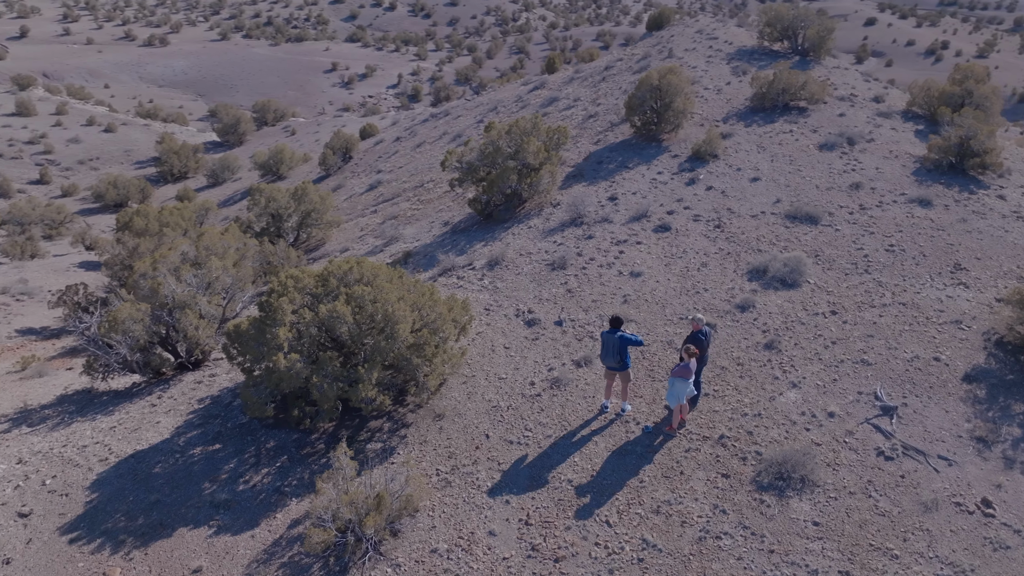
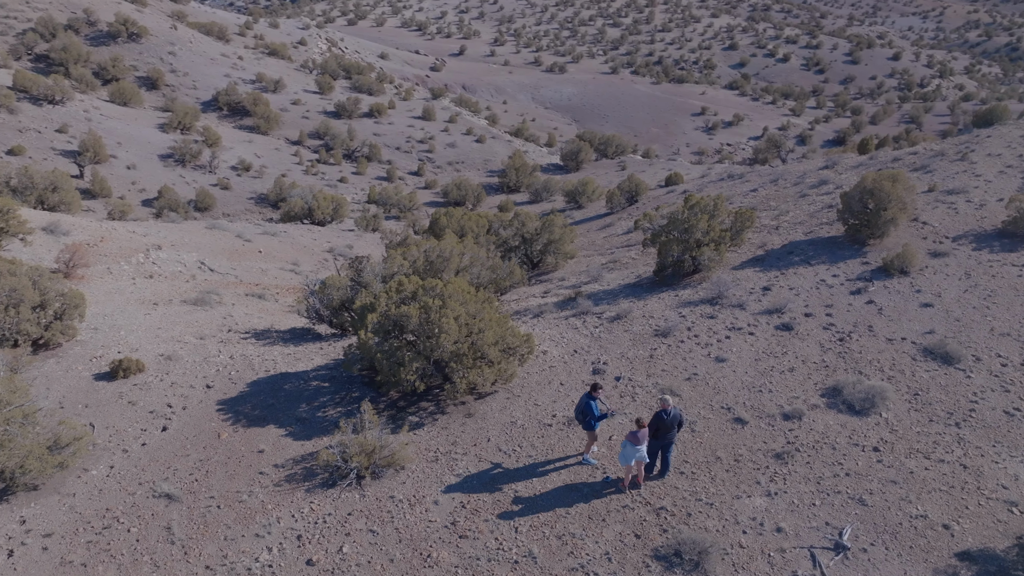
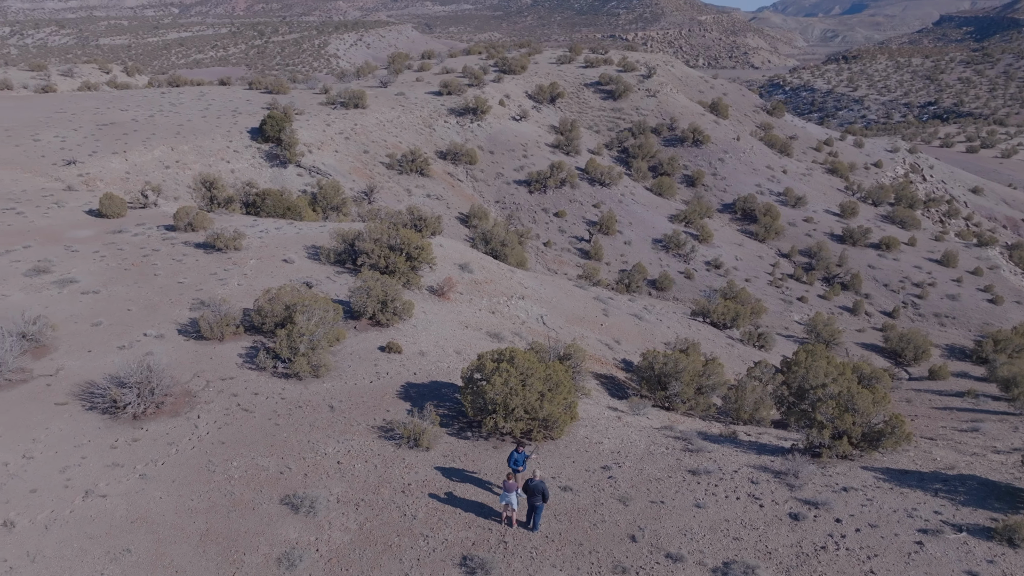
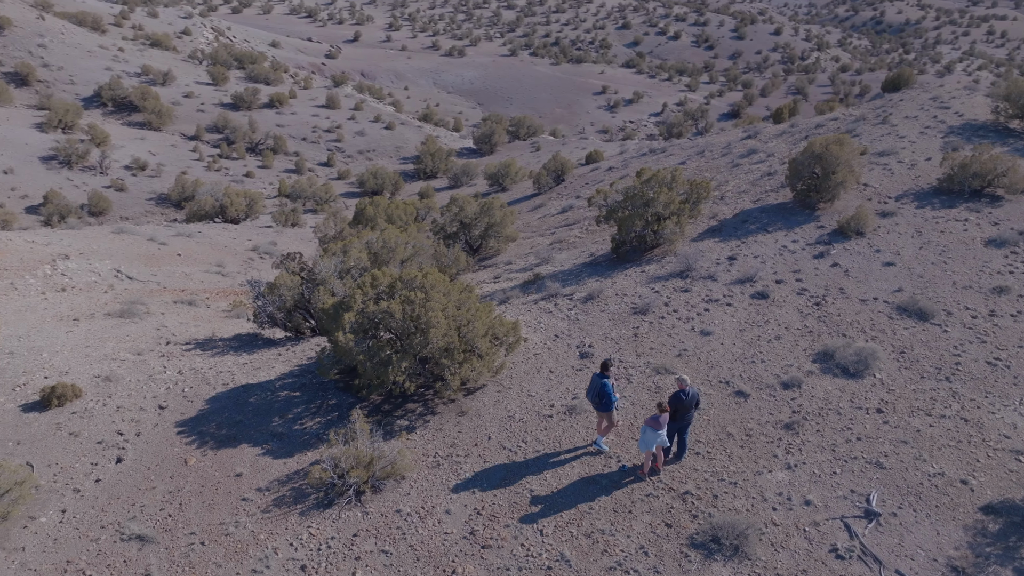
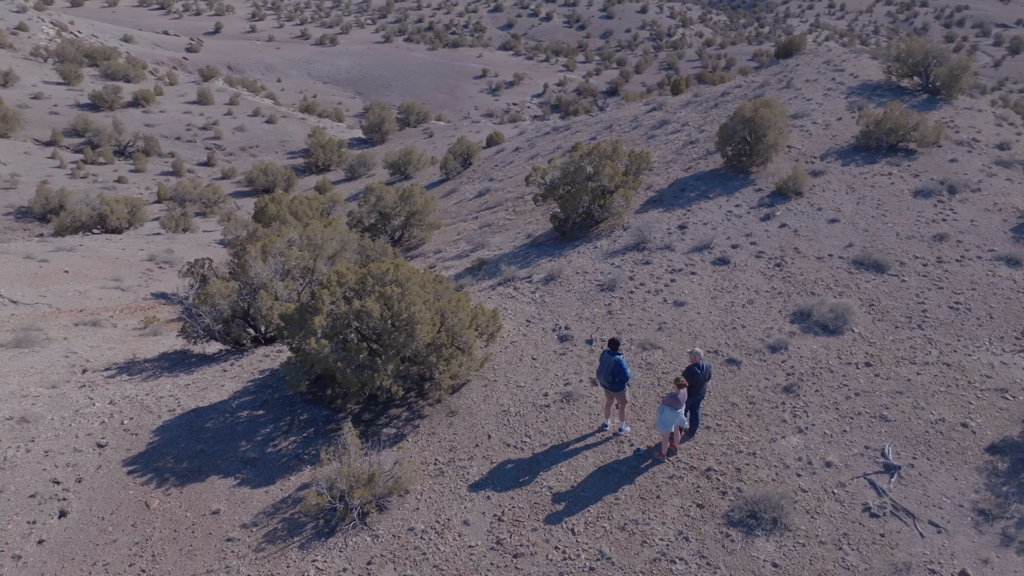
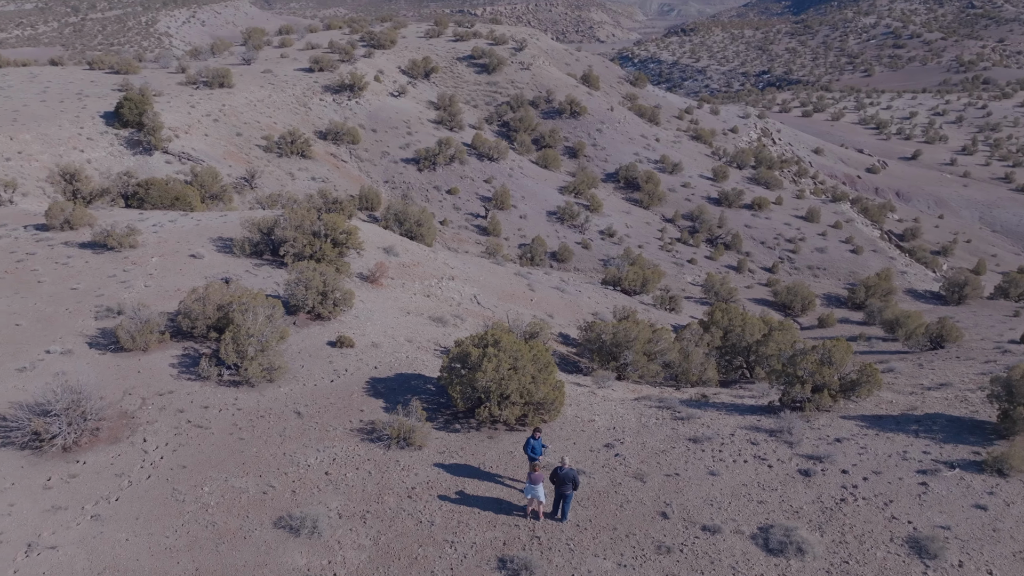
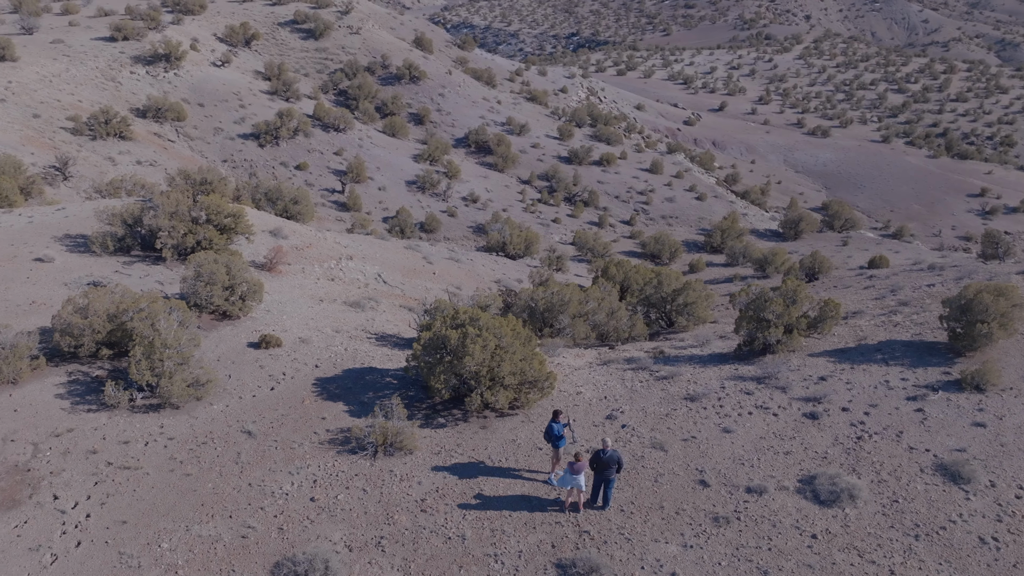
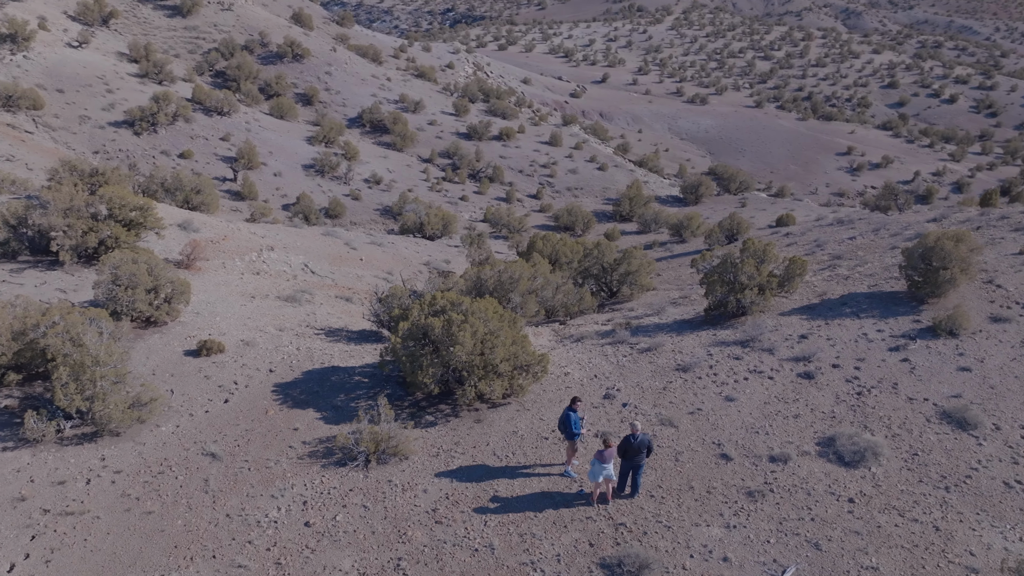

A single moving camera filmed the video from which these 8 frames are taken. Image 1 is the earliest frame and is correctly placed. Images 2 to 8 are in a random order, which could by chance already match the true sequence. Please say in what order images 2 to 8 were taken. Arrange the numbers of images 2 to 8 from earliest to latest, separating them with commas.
5, 4, 2, 8, 7, 6, 3
